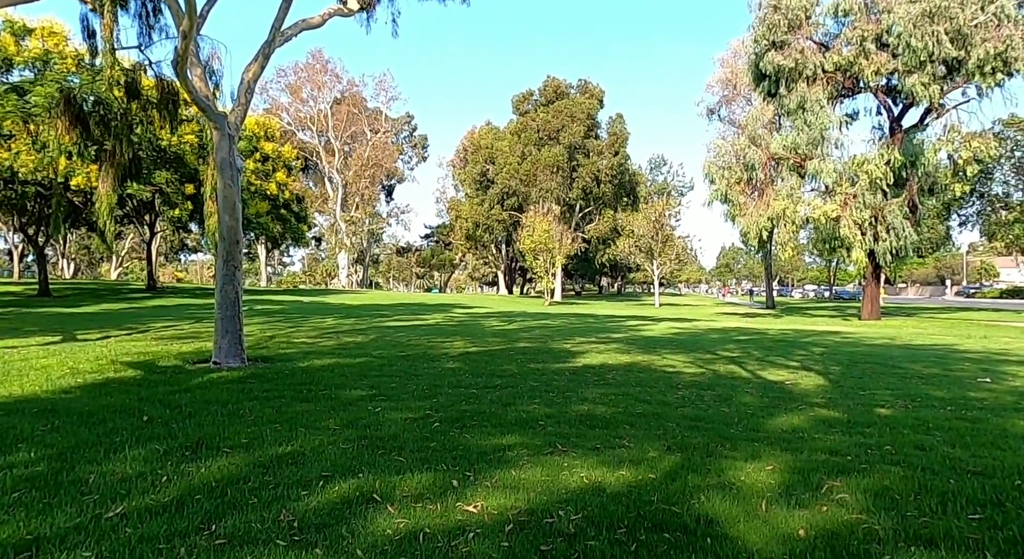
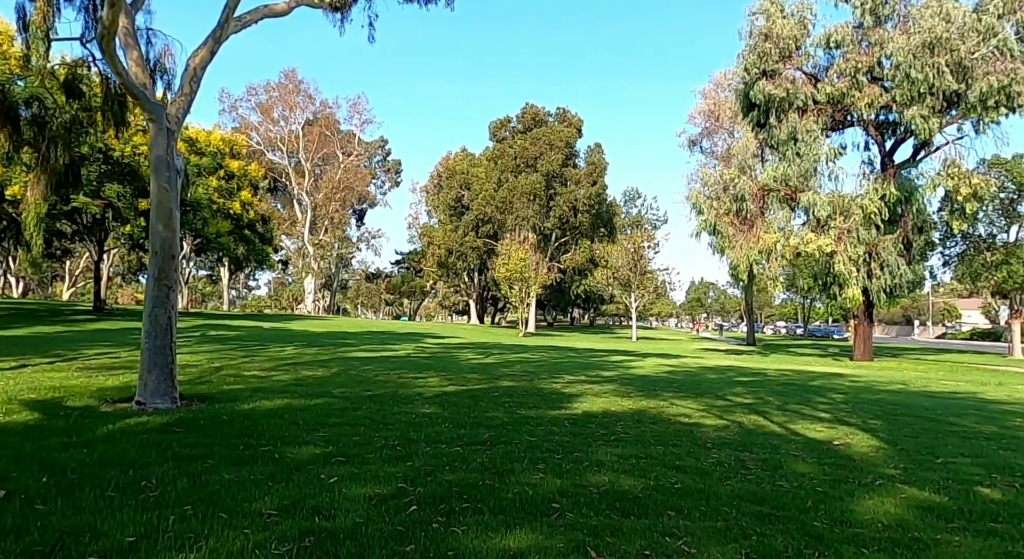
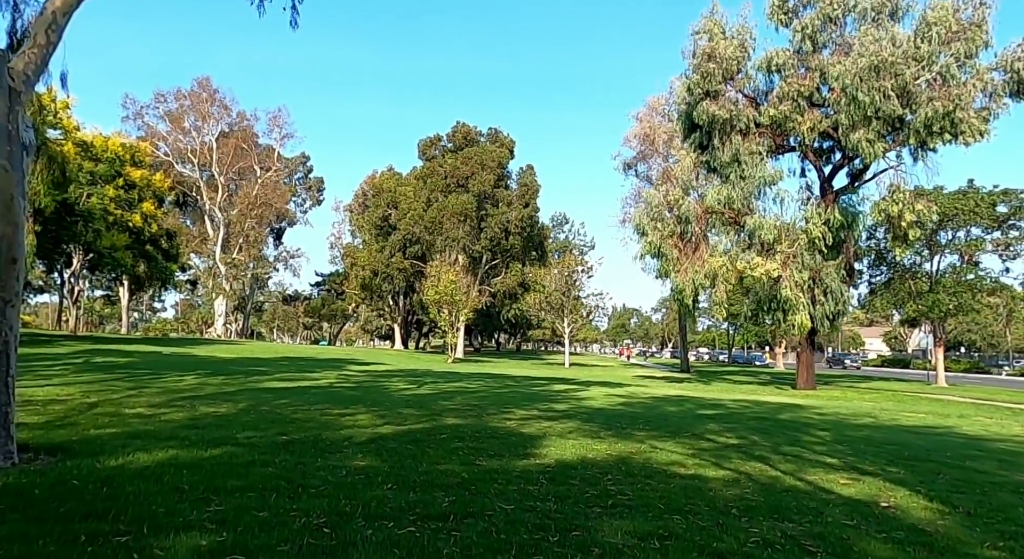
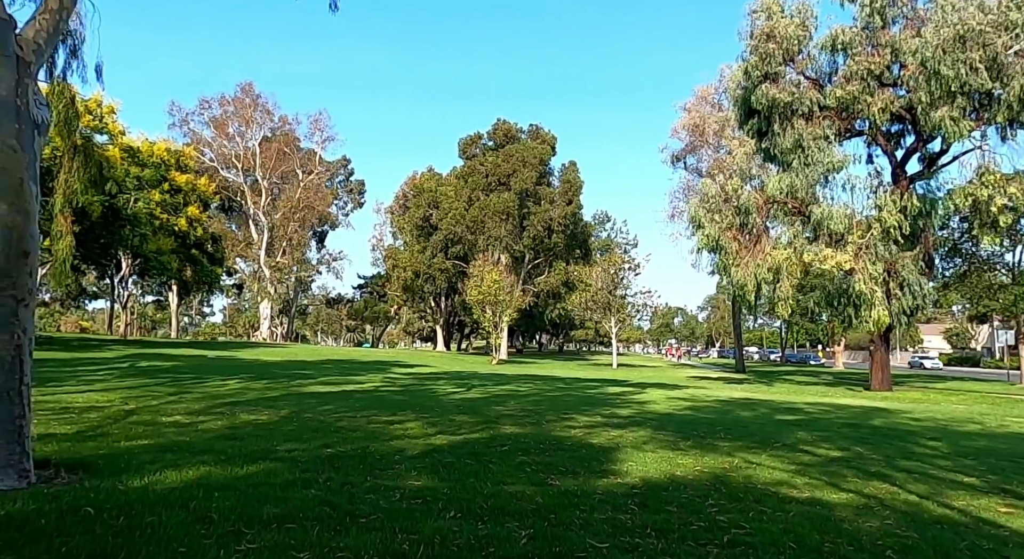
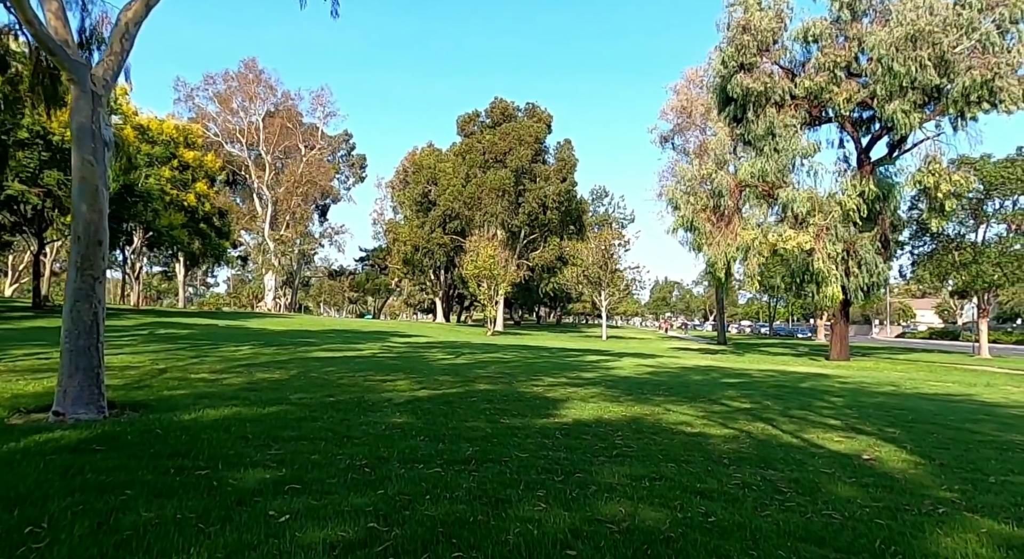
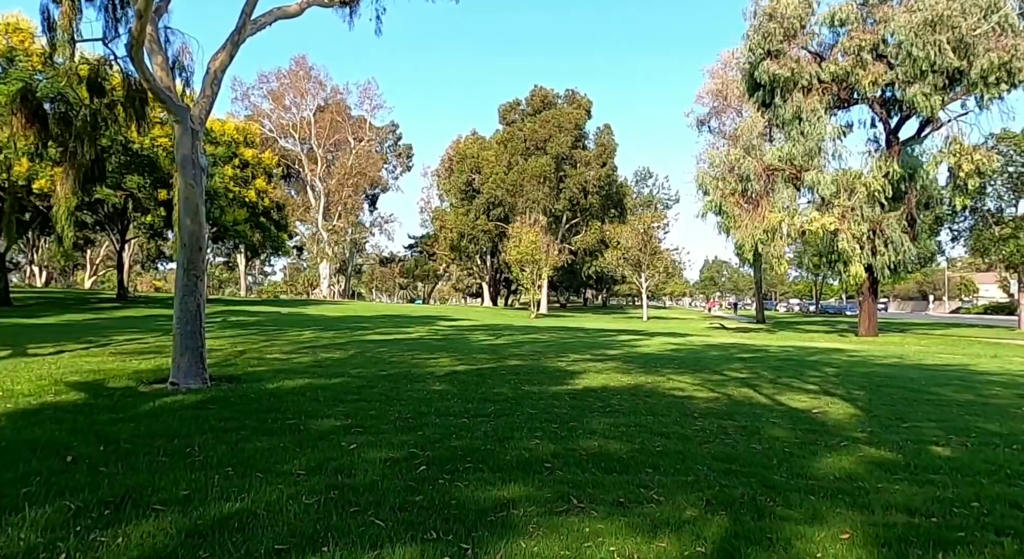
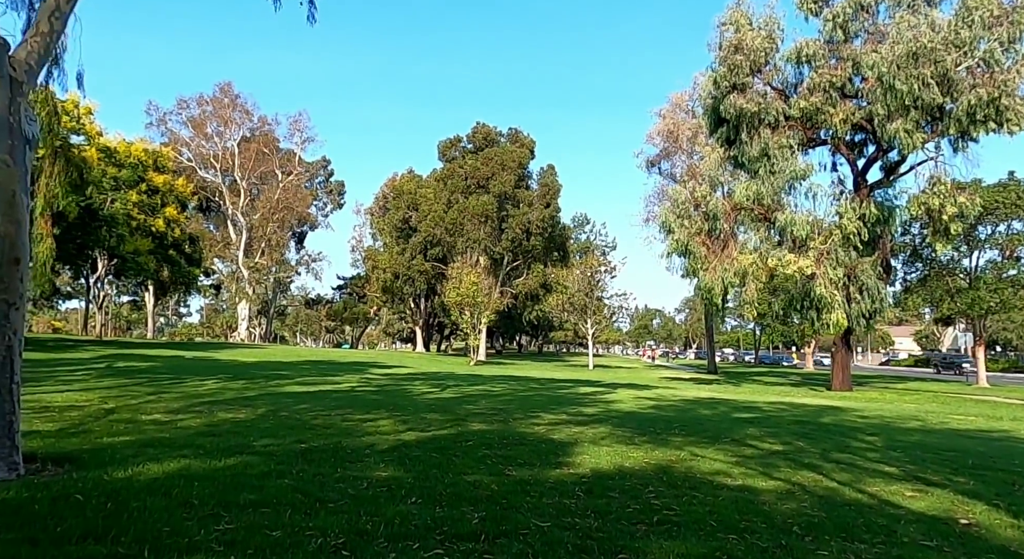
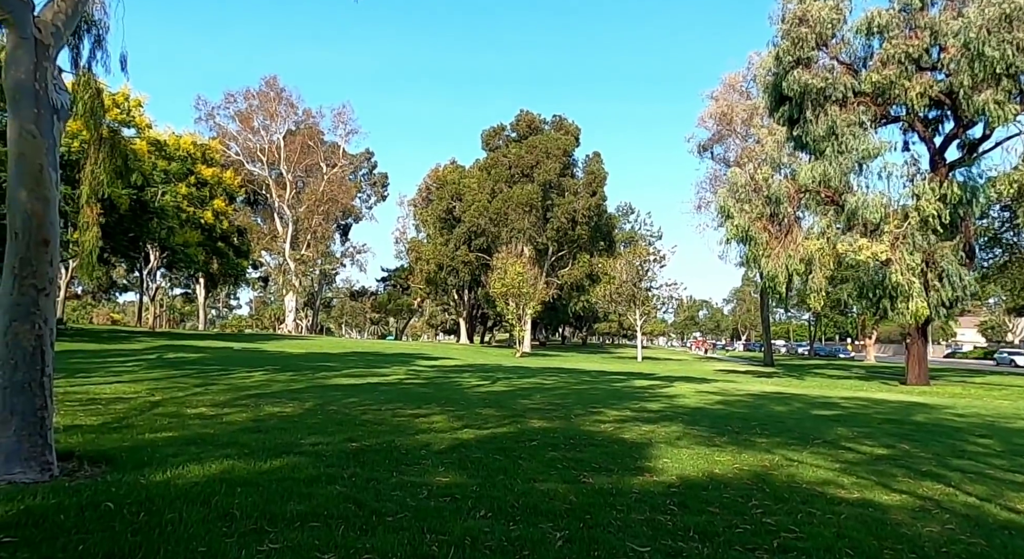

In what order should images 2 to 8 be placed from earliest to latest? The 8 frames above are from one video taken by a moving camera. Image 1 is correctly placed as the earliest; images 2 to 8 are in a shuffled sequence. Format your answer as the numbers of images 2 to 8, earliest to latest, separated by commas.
6, 2, 5, 3, 7, 4, 8
